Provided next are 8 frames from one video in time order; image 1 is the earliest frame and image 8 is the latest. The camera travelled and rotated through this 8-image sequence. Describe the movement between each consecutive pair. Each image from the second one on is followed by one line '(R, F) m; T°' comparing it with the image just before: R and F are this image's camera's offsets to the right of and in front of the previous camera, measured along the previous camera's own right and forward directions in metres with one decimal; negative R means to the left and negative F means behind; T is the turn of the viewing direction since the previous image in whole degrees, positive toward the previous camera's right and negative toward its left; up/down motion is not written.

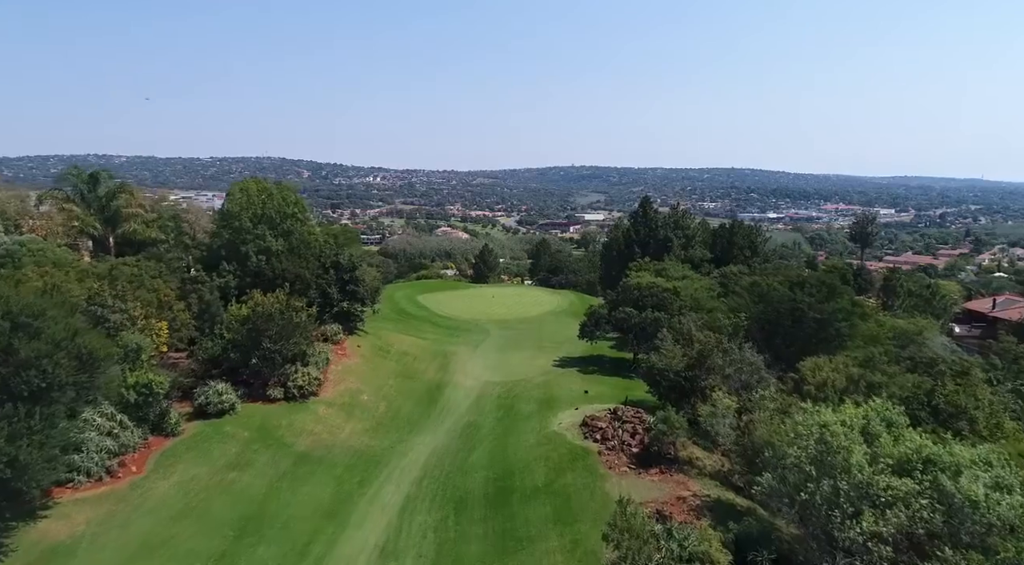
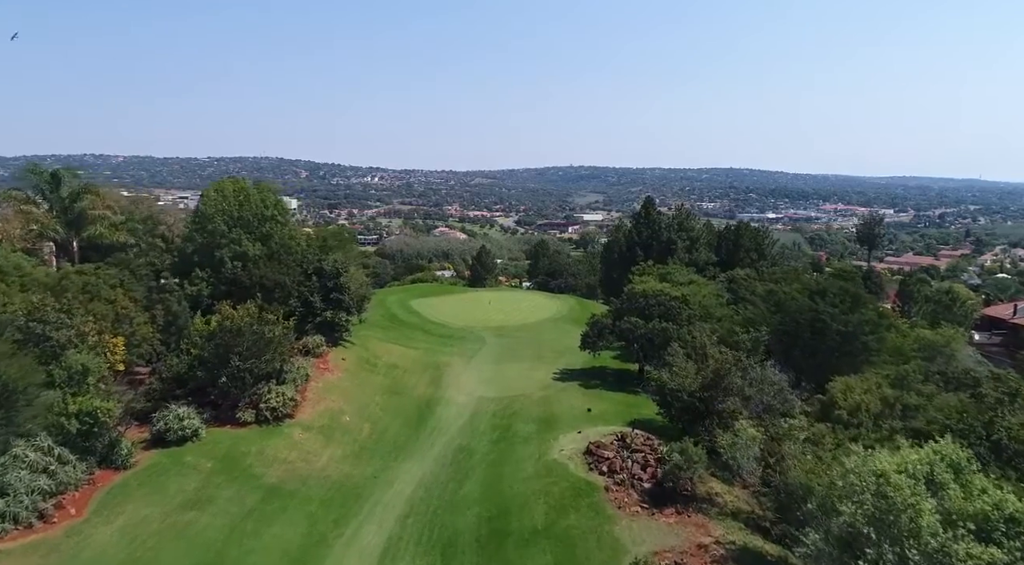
(+0.1, +2.7) m; 0°
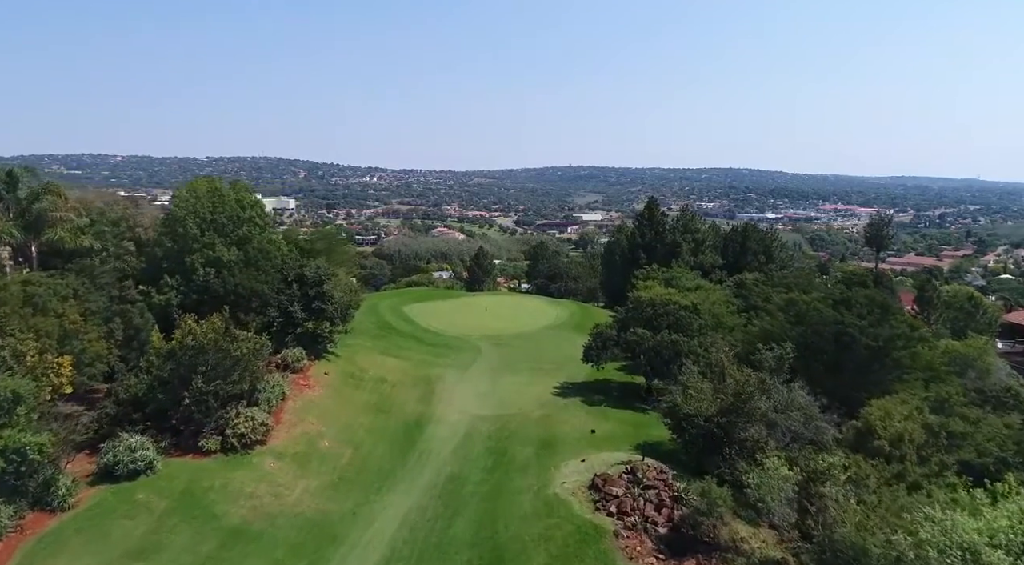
(+0.1, +2.7) m; 0°
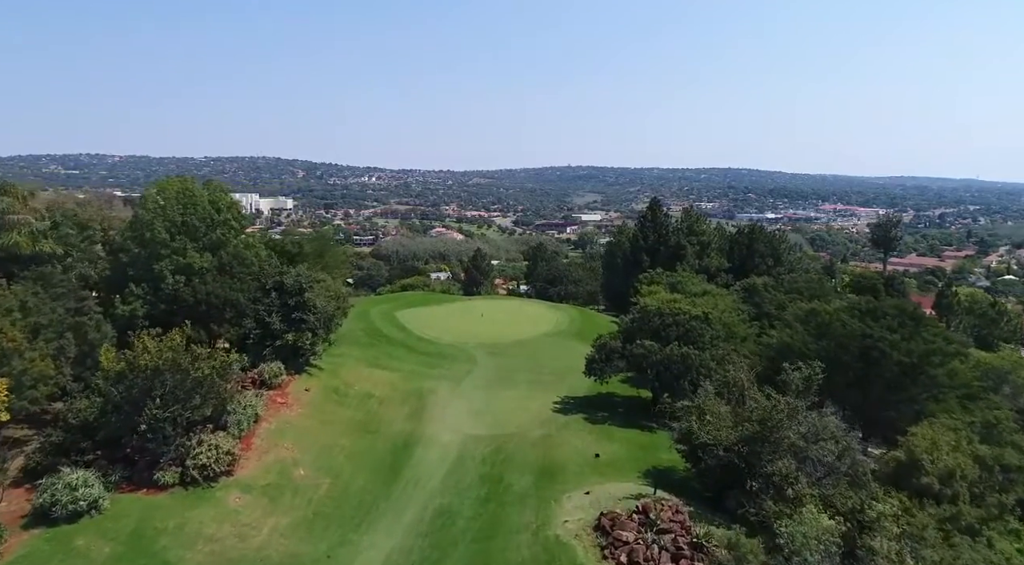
(+0.1, +2.5) m; 0°
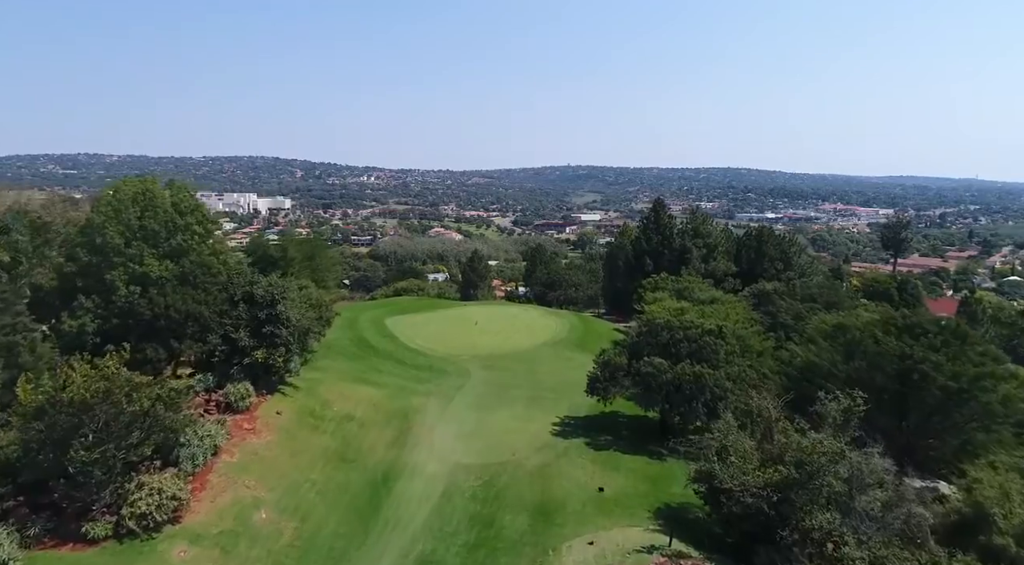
(+0.2, +3.0) m; 0°
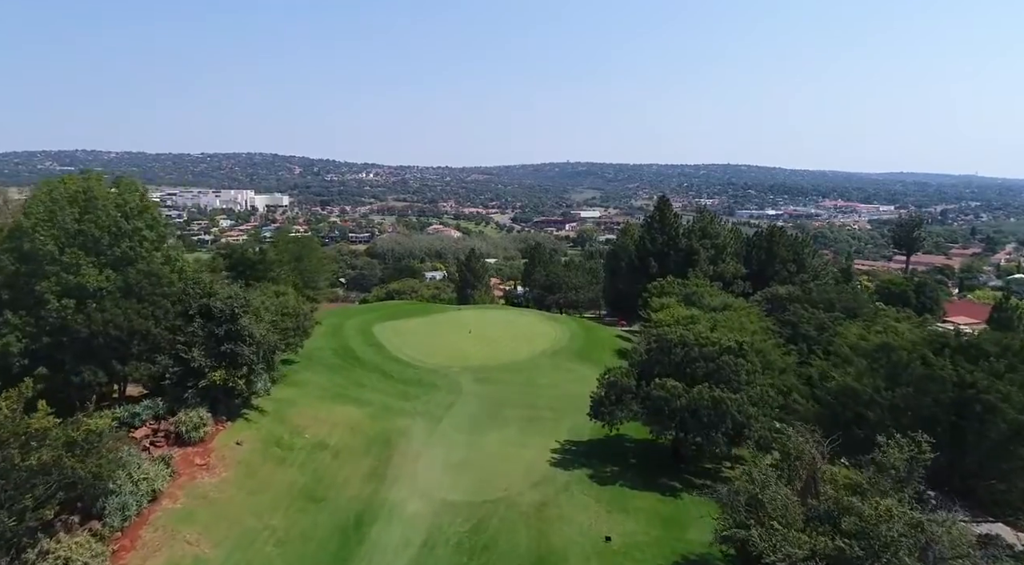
(+0.2, +3.4) m; 0°
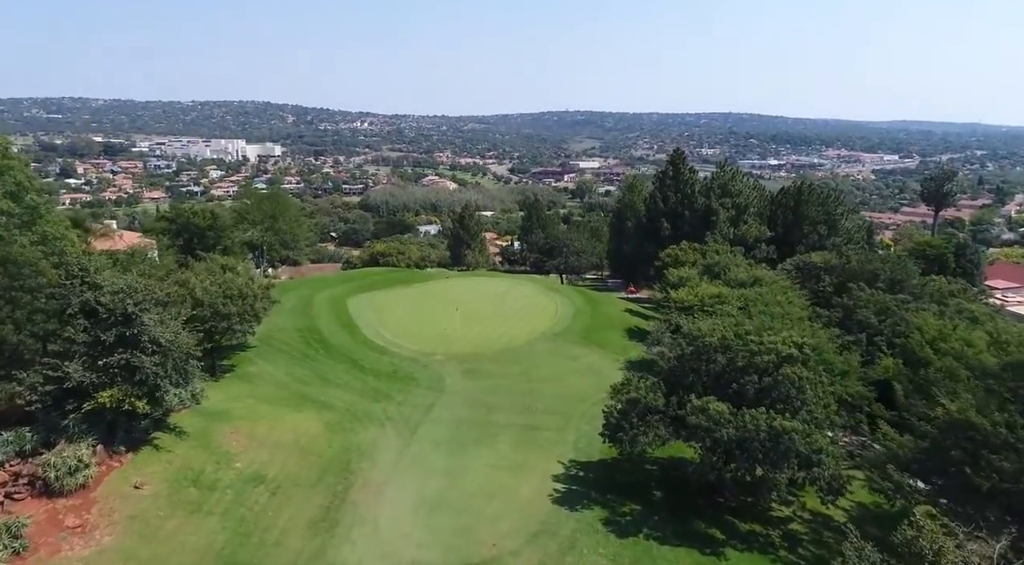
(+0.2, +6.4) m; 0°
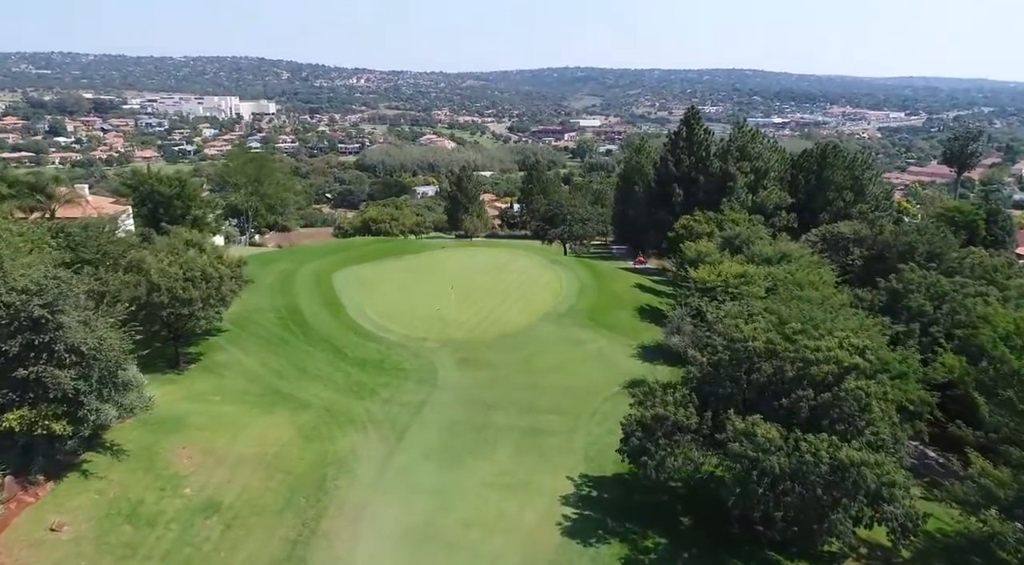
(-0.1, +3.6) m; 0°
